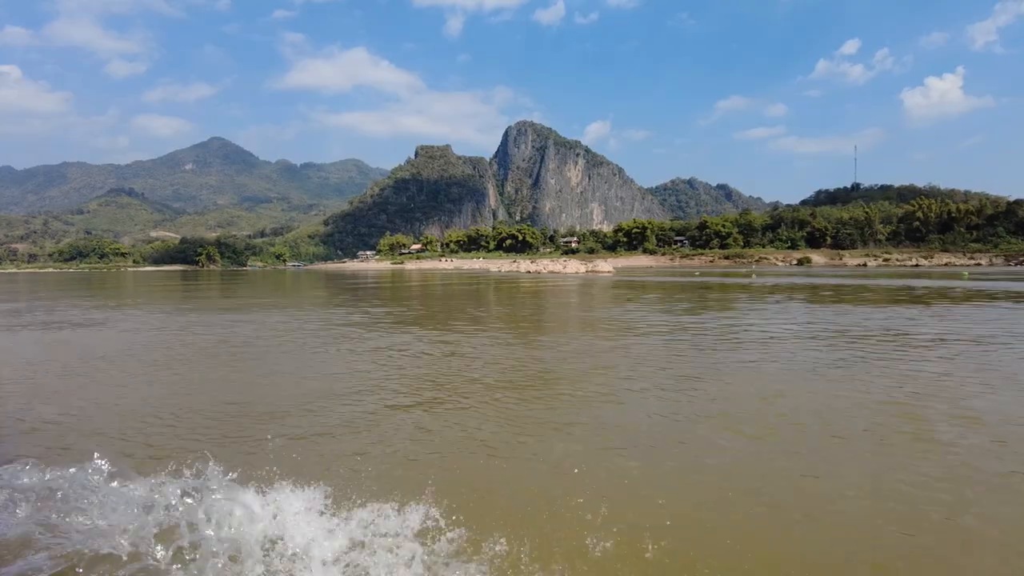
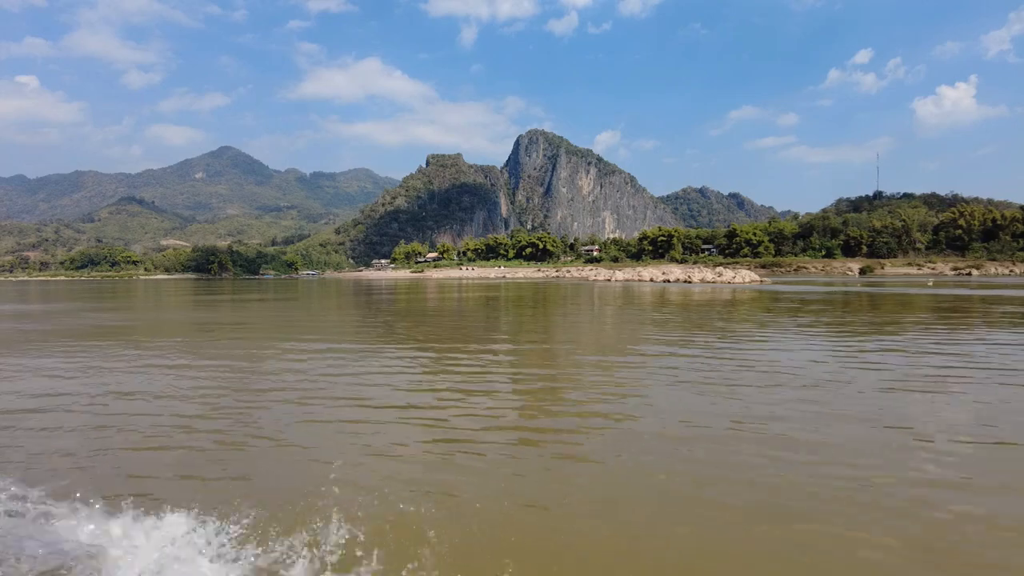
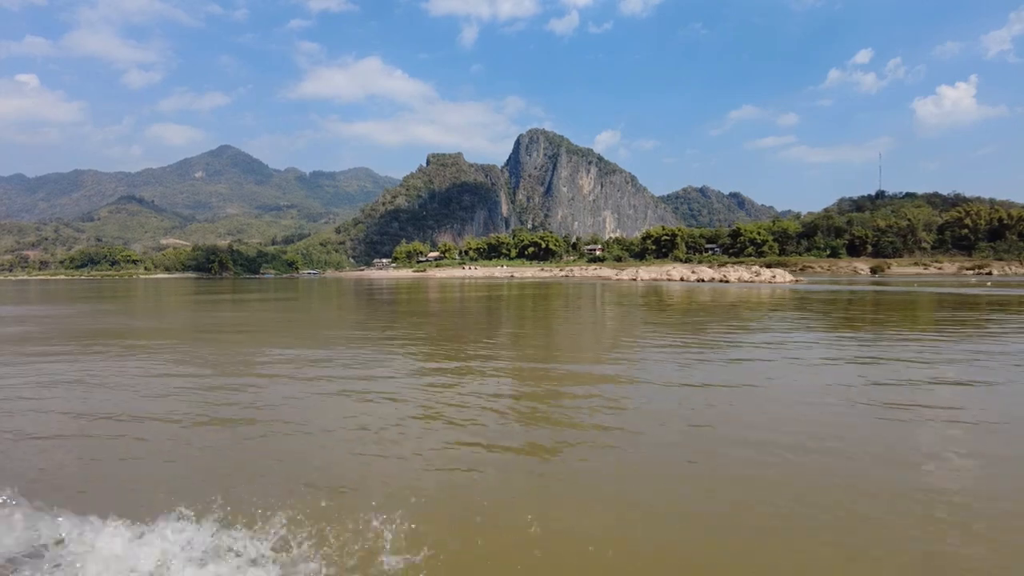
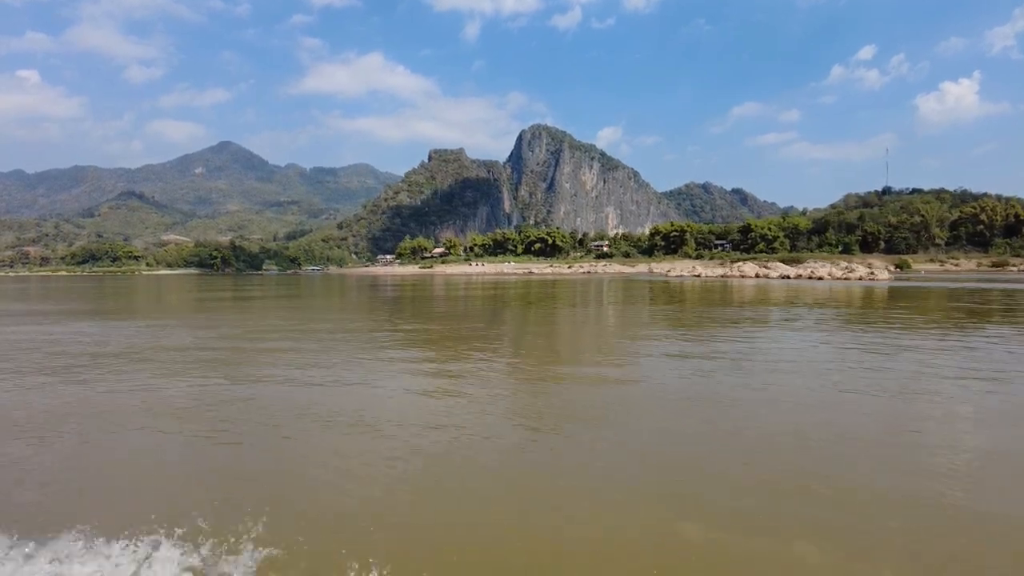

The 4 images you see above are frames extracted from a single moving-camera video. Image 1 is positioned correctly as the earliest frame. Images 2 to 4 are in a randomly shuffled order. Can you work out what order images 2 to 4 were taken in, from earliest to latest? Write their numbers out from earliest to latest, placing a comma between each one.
2, 3, 4
